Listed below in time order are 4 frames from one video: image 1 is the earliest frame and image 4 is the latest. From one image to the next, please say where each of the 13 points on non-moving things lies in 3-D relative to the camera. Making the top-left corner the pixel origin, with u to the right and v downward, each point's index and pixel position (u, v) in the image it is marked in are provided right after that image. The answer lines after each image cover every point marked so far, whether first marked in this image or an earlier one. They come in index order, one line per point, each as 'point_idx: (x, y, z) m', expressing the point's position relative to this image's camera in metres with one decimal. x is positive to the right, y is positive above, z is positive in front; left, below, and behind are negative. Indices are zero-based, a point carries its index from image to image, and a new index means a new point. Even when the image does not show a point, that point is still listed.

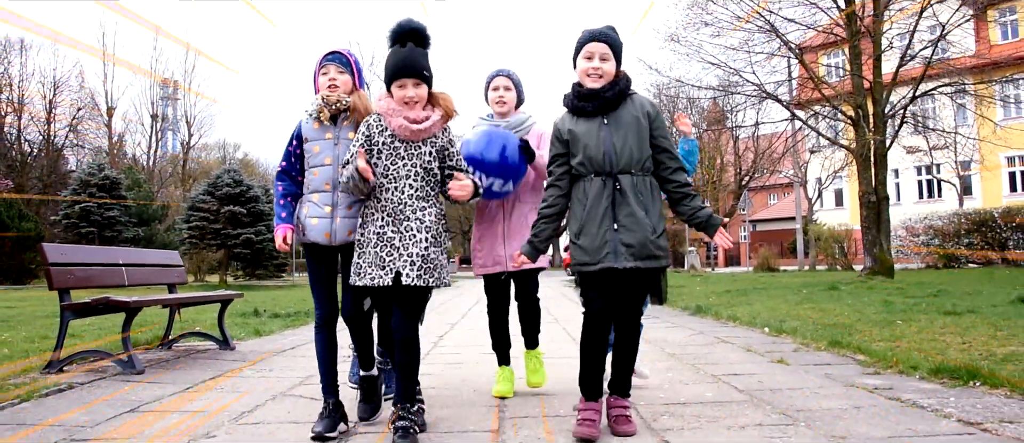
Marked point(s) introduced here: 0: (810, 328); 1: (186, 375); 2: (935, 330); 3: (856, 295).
0: (+2.5, -0.9, +6.0) m
1: (-2.1, -1.0, +4.5) m
2: (+3.1, -0.8, +5.2) m
3: (+4.4, -0.9, +8.9) m
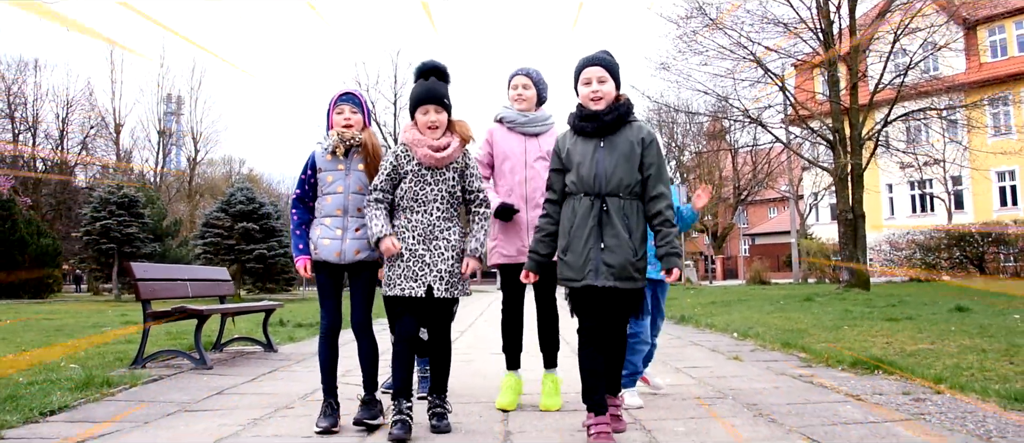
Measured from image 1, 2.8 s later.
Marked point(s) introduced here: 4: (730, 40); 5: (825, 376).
0: (+2.6, -1.1, +6.9) m
1: (-2.1, -1.2, +5.5) m
2: (+3.1, -1.0, +6.1) m
3: (+4.4, -1.2, +9.9) m
4: (+4.9, +4.1, +15.9) m
5: (+2.0, -1.0, +4.4) m
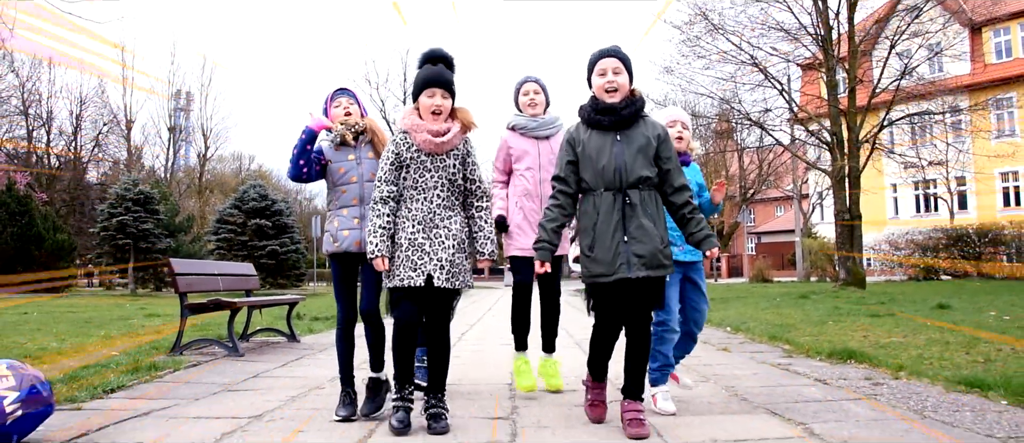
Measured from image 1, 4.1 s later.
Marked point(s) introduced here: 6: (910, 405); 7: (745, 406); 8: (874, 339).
0: (+2.6, -1.1, +7.4) m
1: (-2.0, -1.2, +6.0) m
2: (+3.2, -1.0, +6.6) m
3: (+4.5, -1.2, +10.3) m
4: (+5.1, +4.1, +16.3) m
5: (+2.0, -1.0, +4.9) m
6: (+1.9, -0.9, +3.3) m
7: (+1.1, -0.9, +3.4) m
8: (+2.9, -1.0, +5.7) m
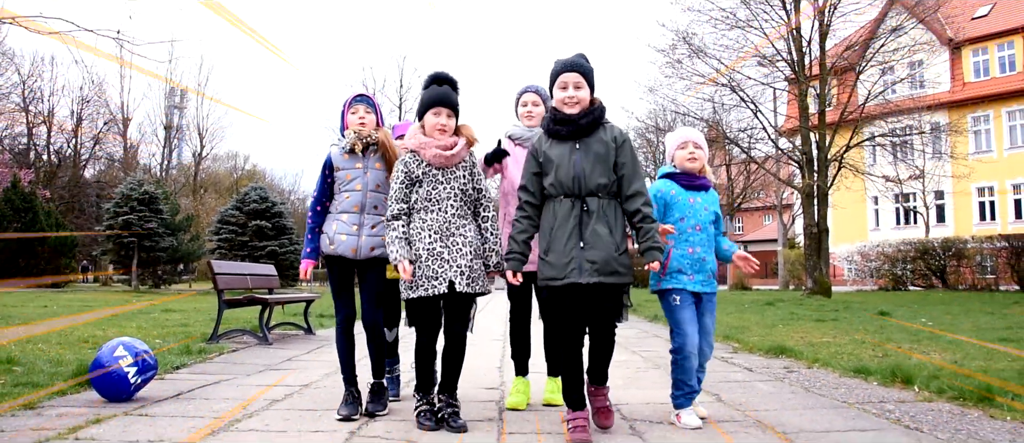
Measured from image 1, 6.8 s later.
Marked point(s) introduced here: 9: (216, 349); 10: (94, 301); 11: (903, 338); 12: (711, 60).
0: (+2.5, -1.3, +8.4) m
1: (-2.1, -1.2, +7.0) m
2: (+3.1, -1.2, +7.6) m
3: (+4.4, -1.4, +11.4) m
4: (+5.0, +3.8, +17.4) m
5: (+1.9, -1.2, +5.9) m
6: (+1.8, -1.0, +4.3) m
7: (+1.1, -1.0, +4.5) m
8: (+2.9, -1.1, +6.7) m
9: (-2.7, -1.2, +6.3) m
10: (-10.8, -2.0, +18.0) m
11: (+3.6, -1.1, +6.4) m
12: (+5.0, +4.0, +17.4) m
